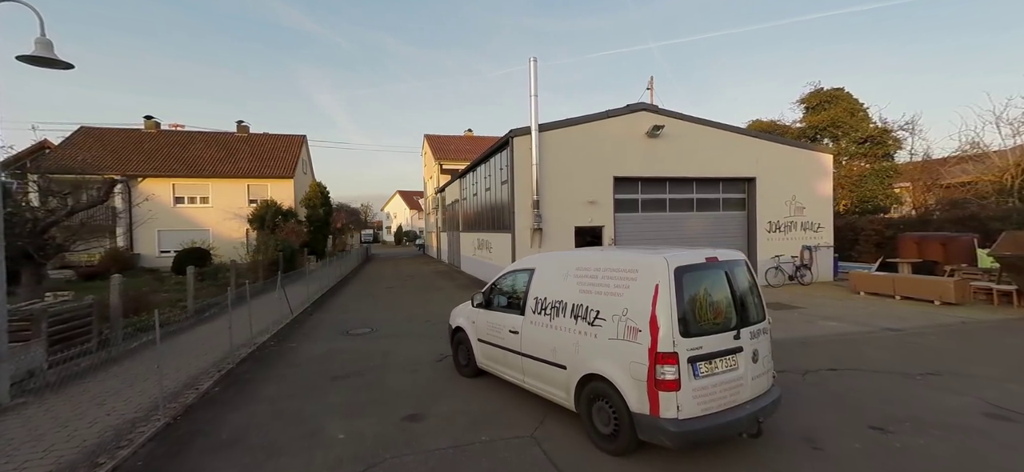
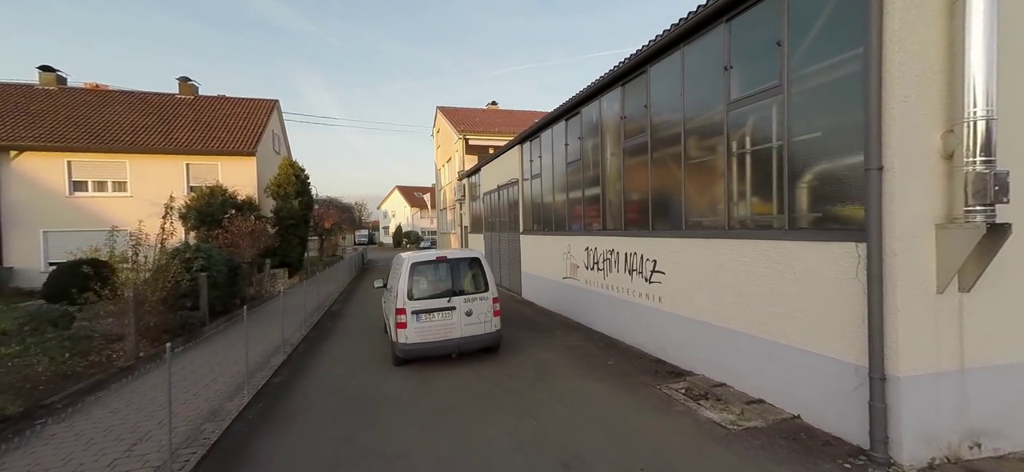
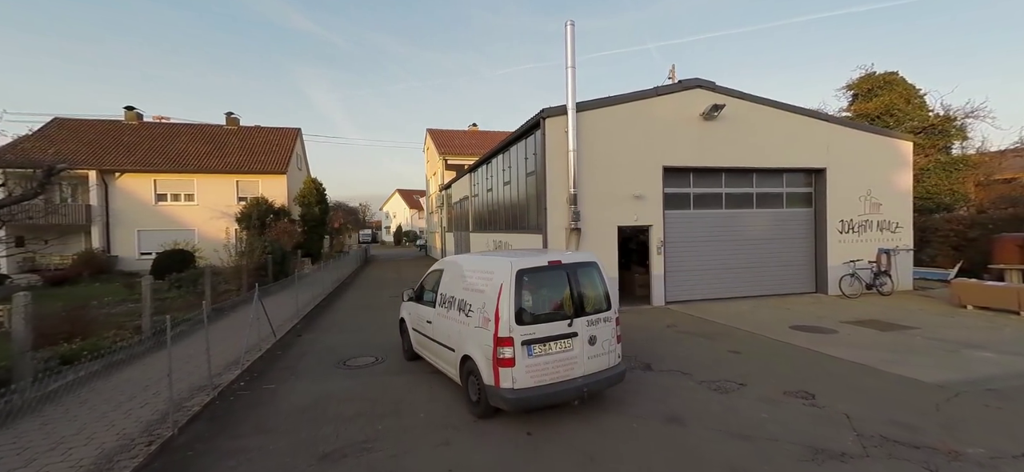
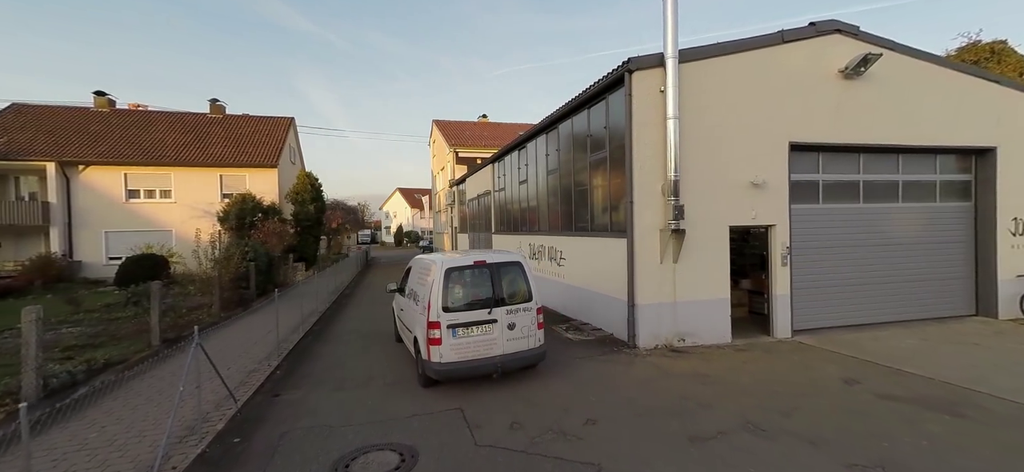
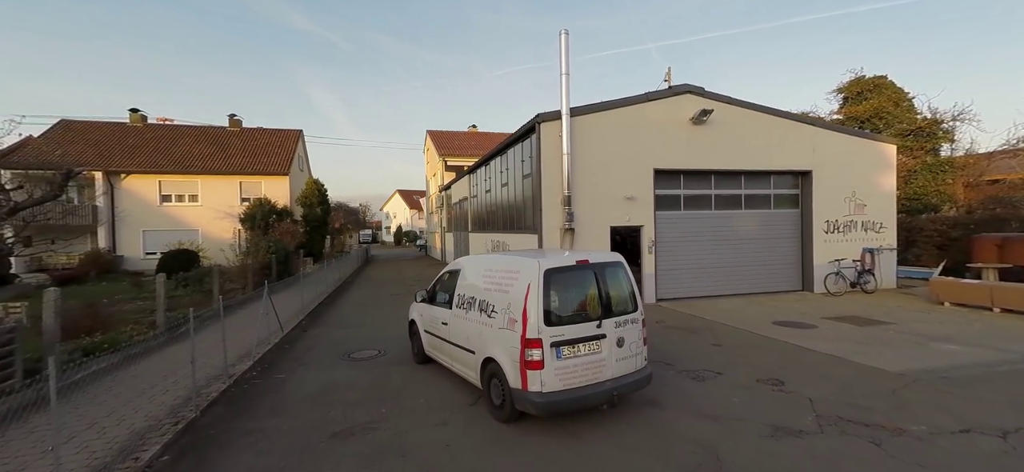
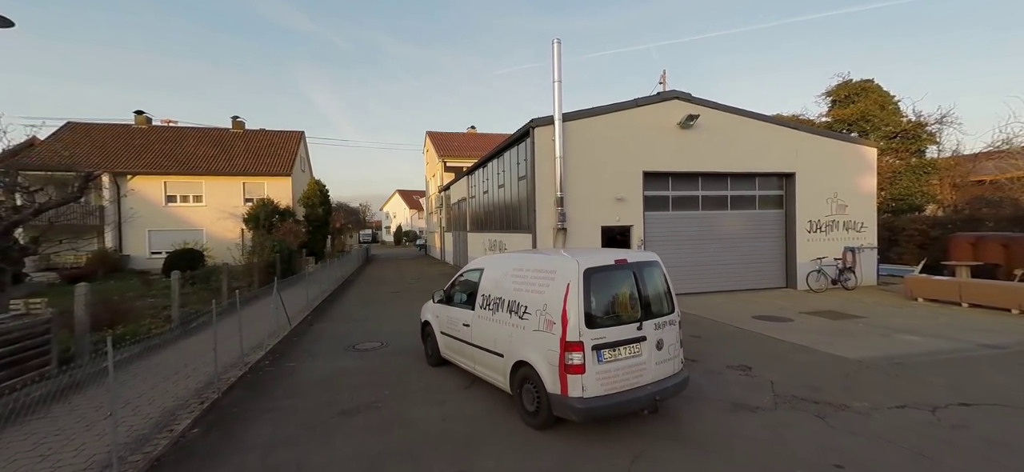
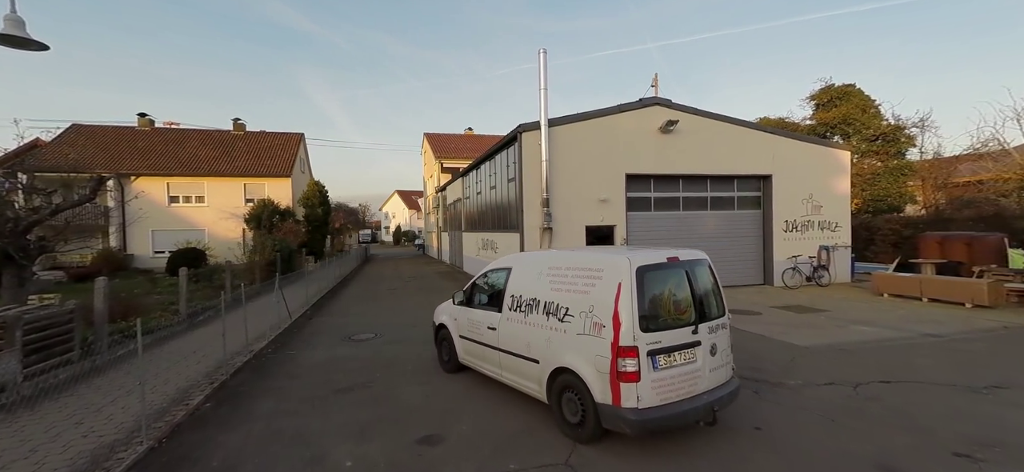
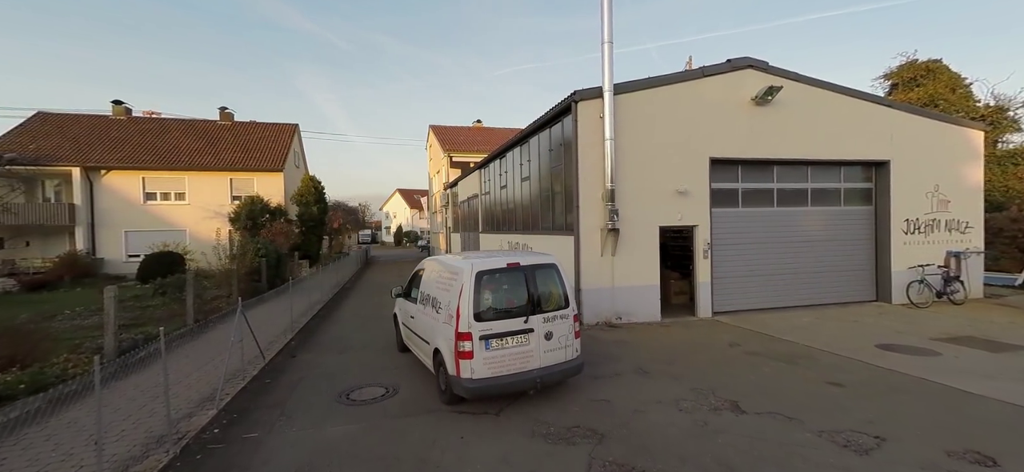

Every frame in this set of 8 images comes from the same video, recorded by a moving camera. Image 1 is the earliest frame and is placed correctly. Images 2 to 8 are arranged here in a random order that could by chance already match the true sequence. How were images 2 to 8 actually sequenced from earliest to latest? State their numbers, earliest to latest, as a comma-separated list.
7, 6, 5, 3, 8, 4, 2
